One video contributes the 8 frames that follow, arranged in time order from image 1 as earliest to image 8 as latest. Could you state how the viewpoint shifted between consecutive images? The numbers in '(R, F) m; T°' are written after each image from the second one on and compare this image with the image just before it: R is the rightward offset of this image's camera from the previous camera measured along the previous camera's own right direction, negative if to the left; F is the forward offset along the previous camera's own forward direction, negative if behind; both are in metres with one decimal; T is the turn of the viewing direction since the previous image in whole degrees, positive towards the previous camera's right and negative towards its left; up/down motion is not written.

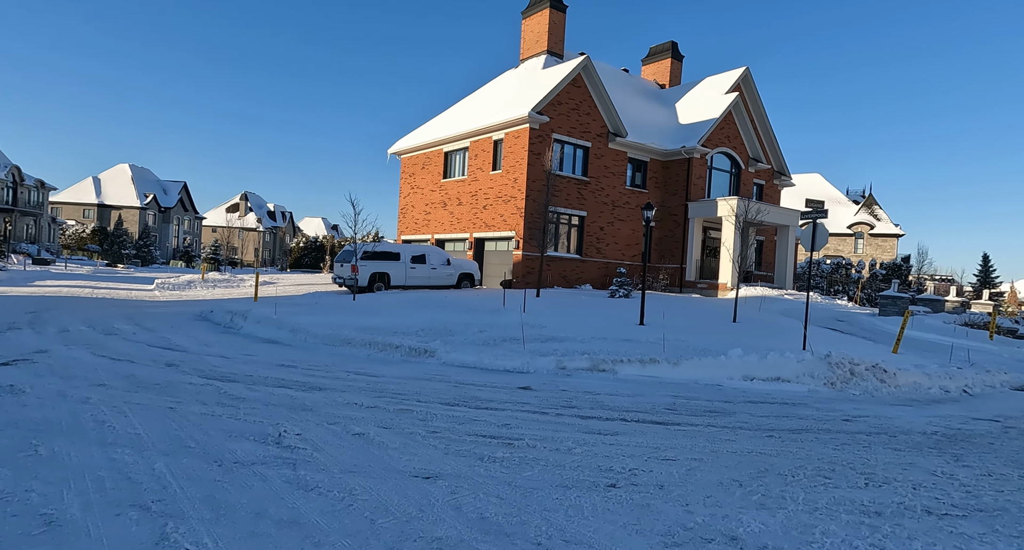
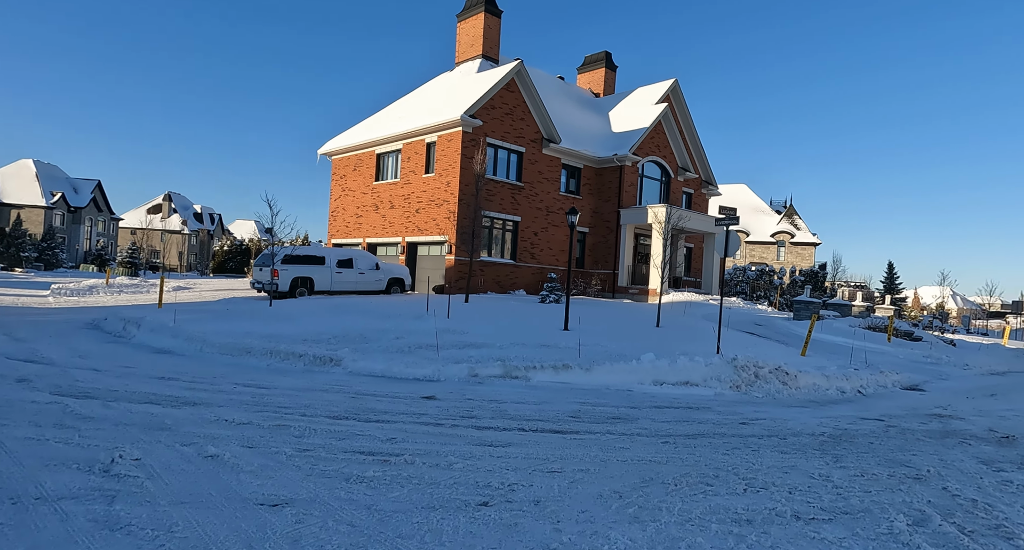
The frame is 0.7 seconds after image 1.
(+0.4, +0.1) m; +6°
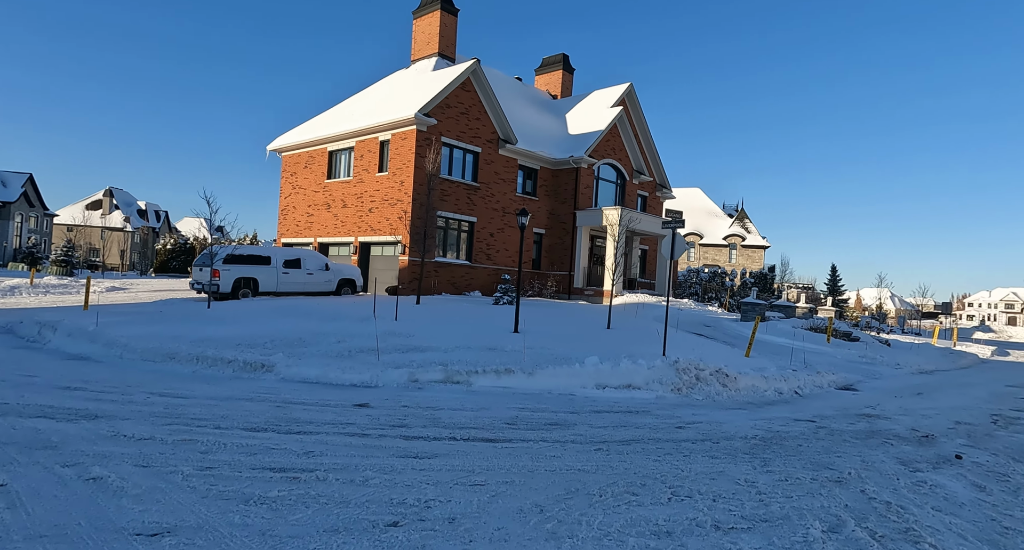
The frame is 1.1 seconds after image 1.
(+0.2, +0.1) m; +4°
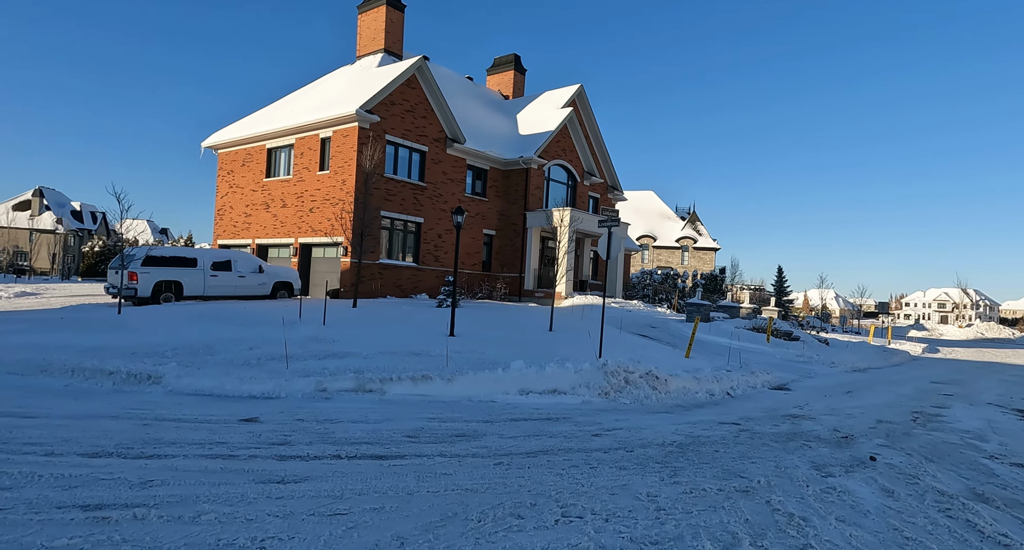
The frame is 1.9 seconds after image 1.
(+0.6, +0.4) m; +4°
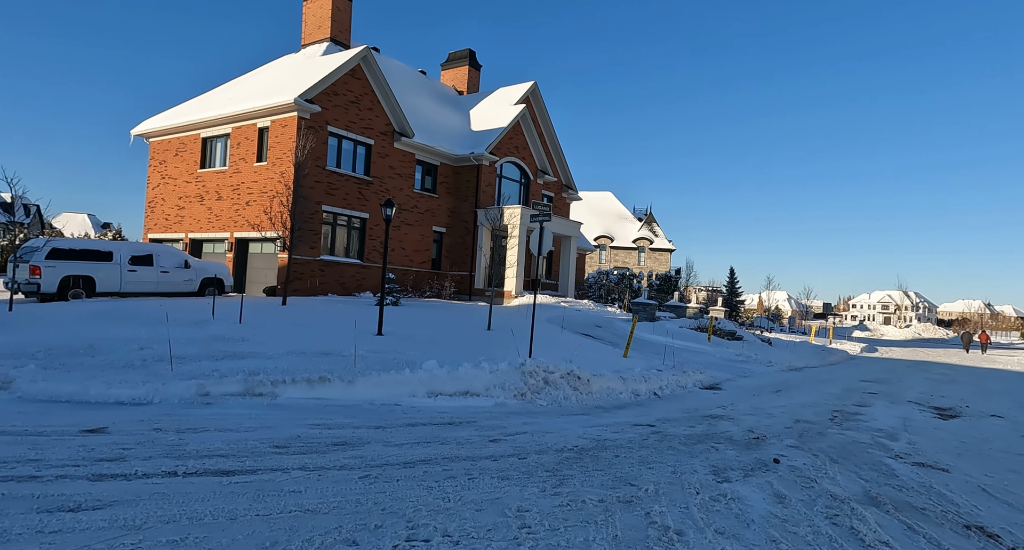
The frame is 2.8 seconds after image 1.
(+0.7, +0.4) m; +4°
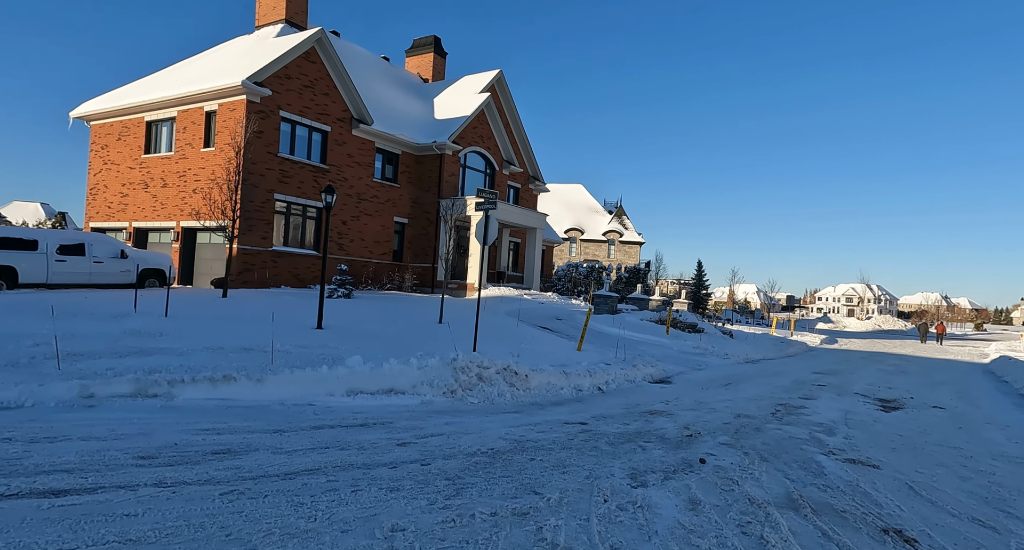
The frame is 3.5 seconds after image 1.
(+0.6, +0.4) m; +3°
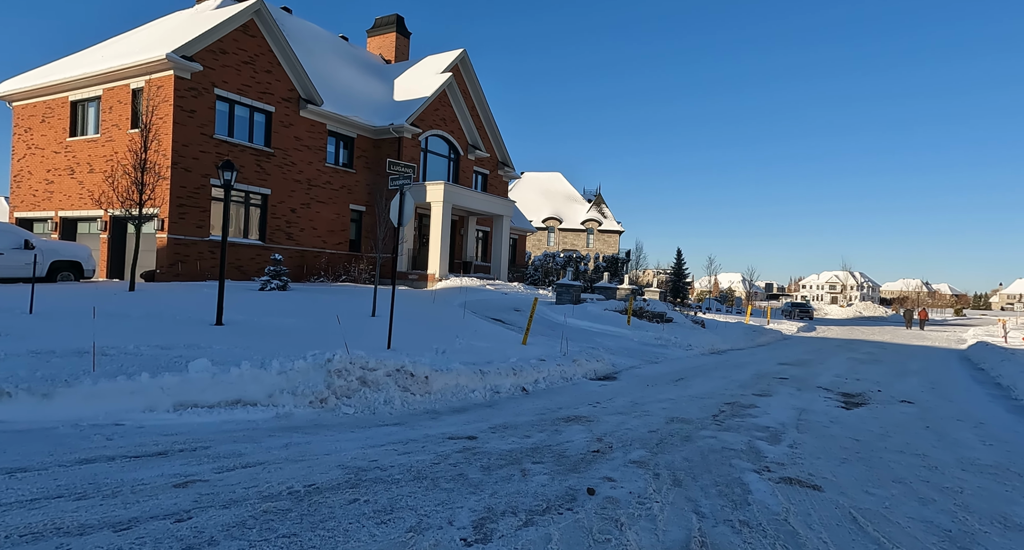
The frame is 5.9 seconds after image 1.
(+1.2, +1.3) m; +2°
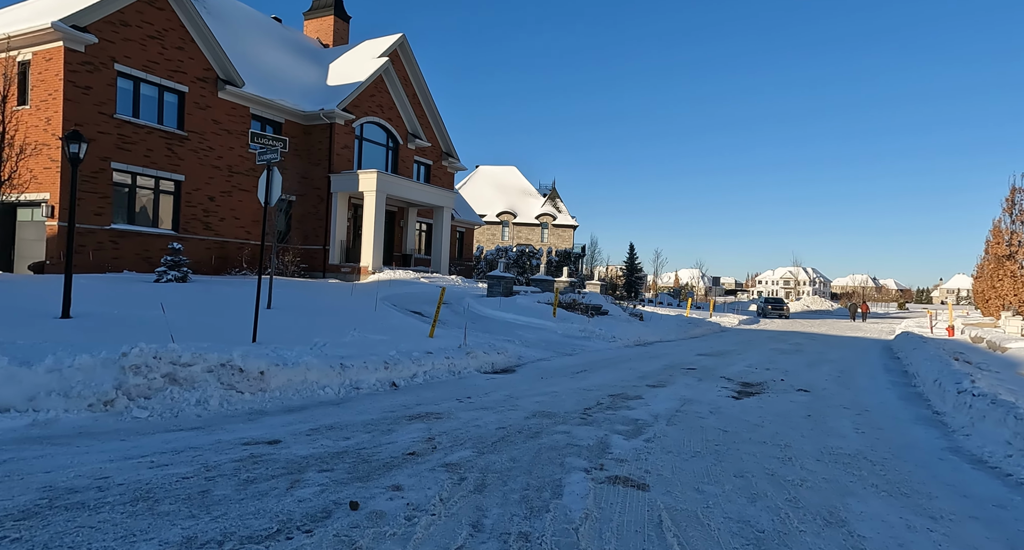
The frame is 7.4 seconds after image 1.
(+1.4, +0.7) m; +4°
